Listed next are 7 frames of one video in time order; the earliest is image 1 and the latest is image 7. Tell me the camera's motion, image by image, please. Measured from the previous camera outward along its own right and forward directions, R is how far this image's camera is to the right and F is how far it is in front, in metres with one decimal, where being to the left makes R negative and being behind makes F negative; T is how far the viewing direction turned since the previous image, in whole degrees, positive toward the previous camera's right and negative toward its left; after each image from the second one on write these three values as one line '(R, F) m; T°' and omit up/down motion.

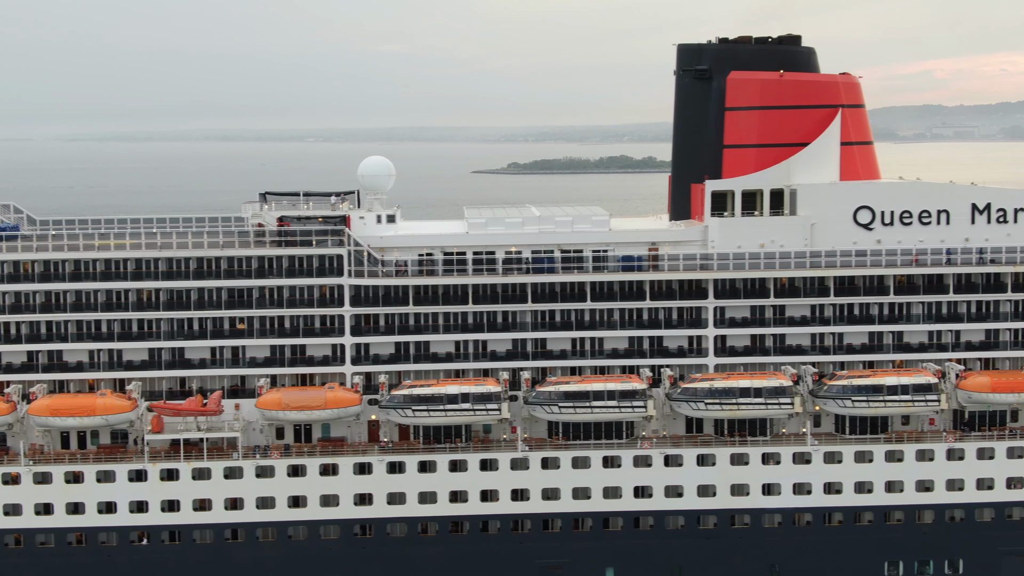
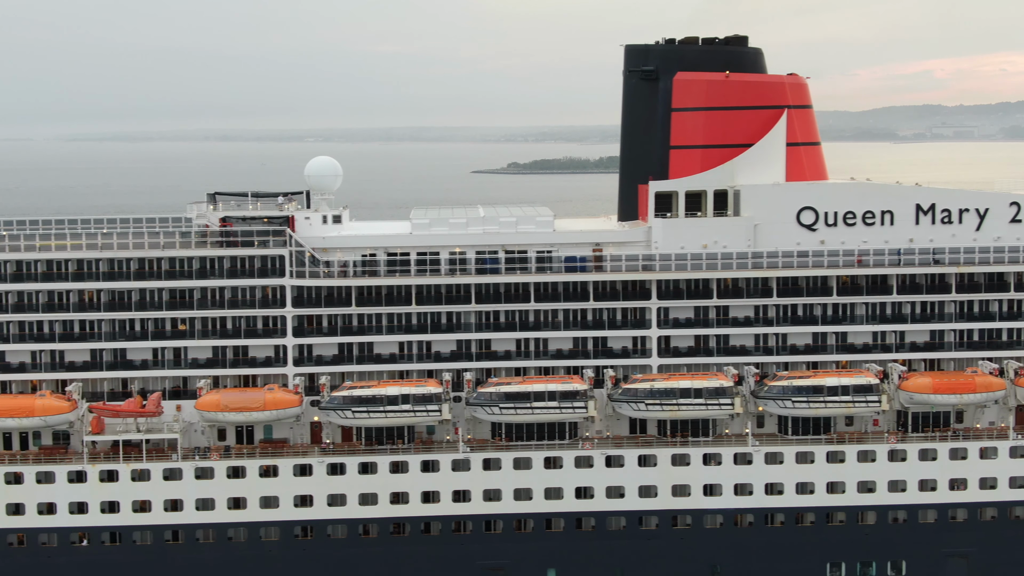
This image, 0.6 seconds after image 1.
(+1.5, 0.0) m; 0°
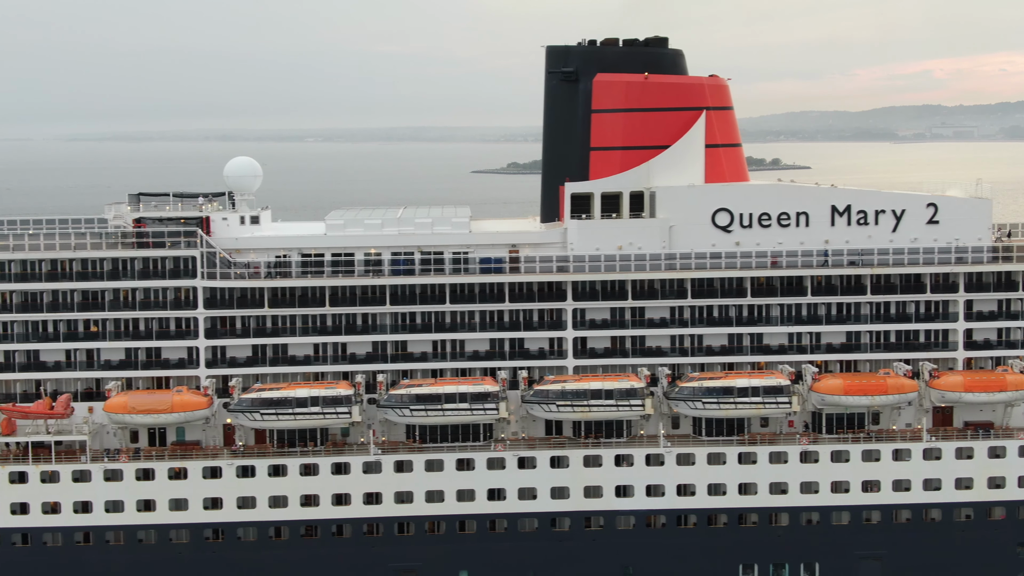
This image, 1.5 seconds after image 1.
(+2.2, +0.1) m; 0°
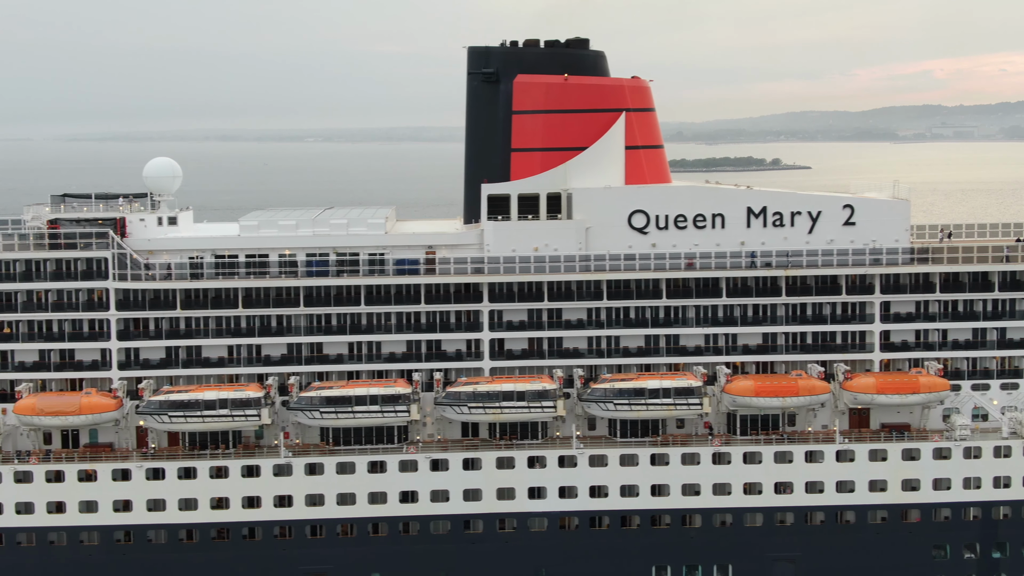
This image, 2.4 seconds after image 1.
(+2.2, +0.1) m; 0°
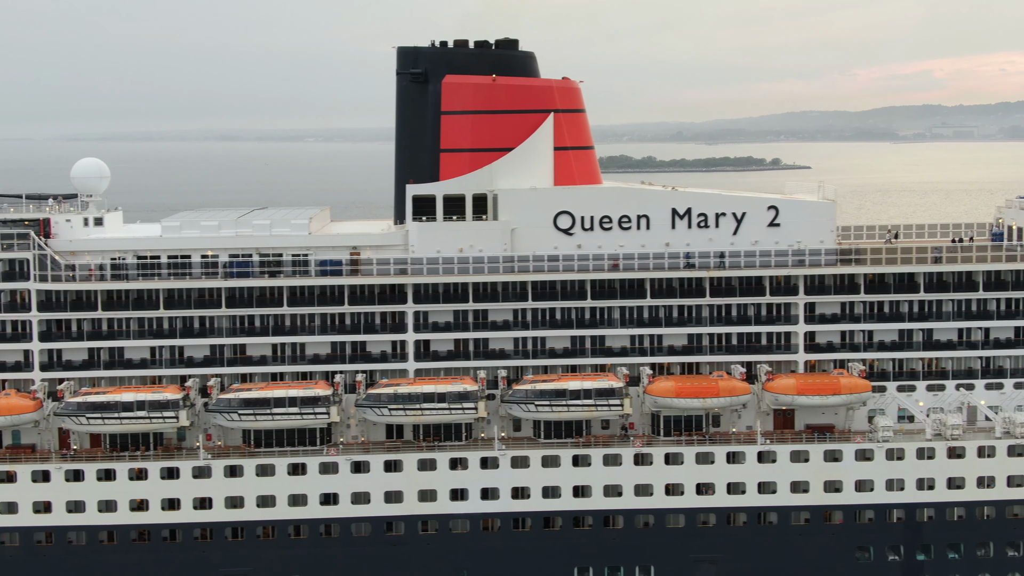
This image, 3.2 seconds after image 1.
(+2.0, +0.1) m; 0°
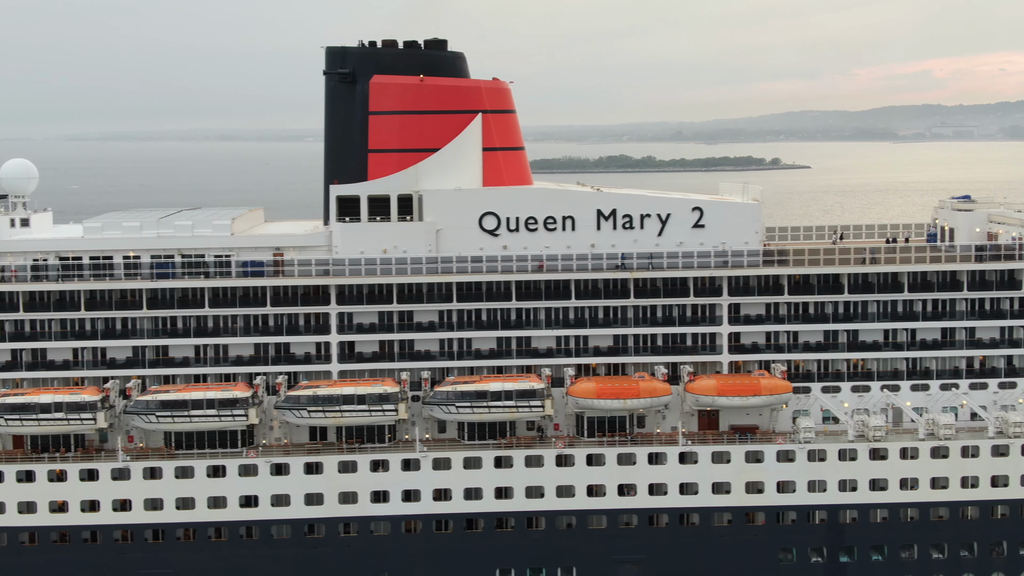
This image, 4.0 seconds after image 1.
(+2.0, +0.1) m; 0°
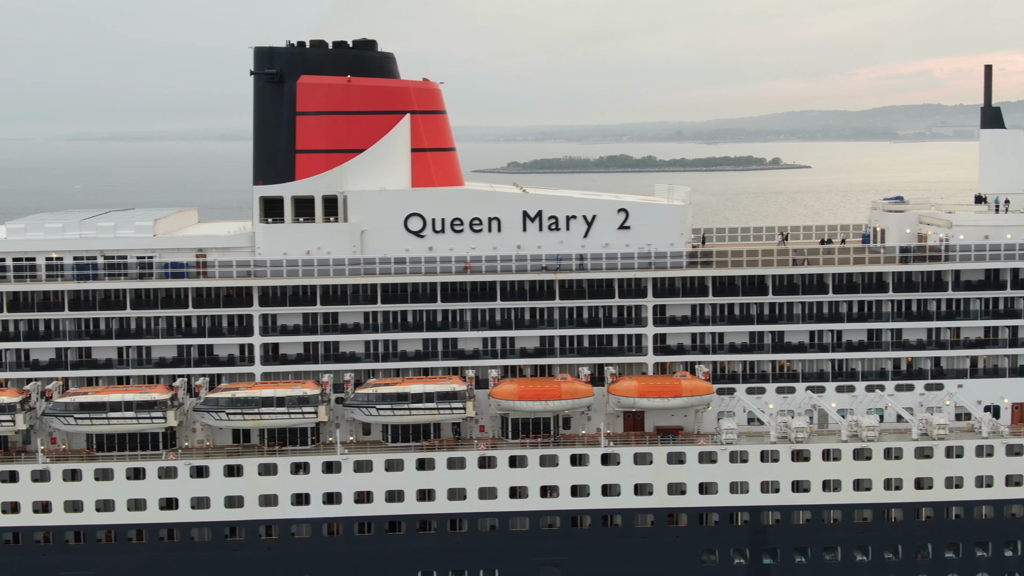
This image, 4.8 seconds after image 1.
(+2.0, +0.1) m; 0°
